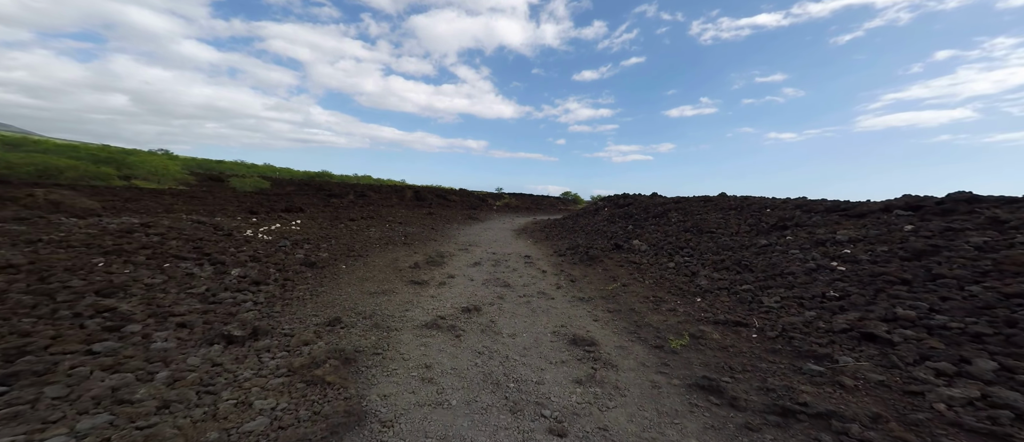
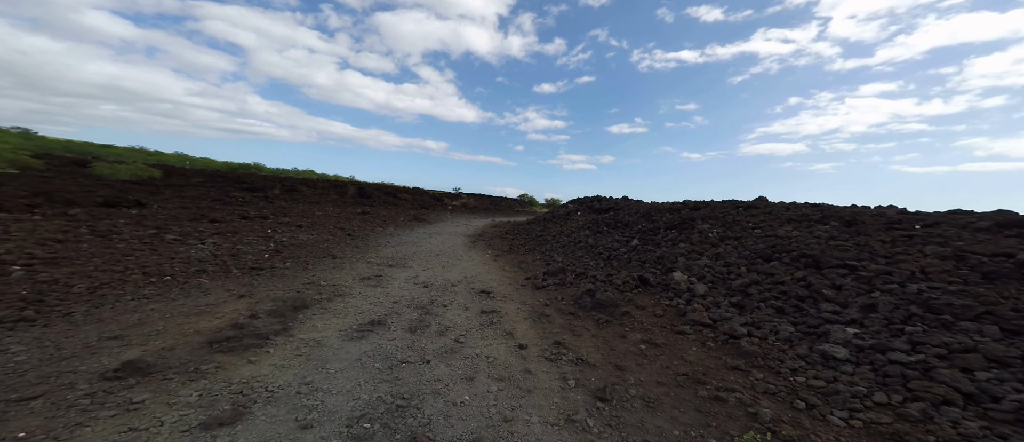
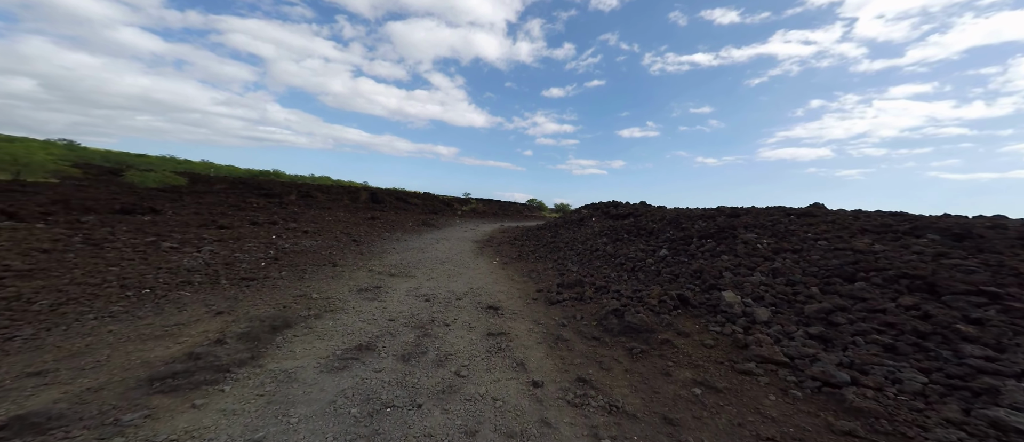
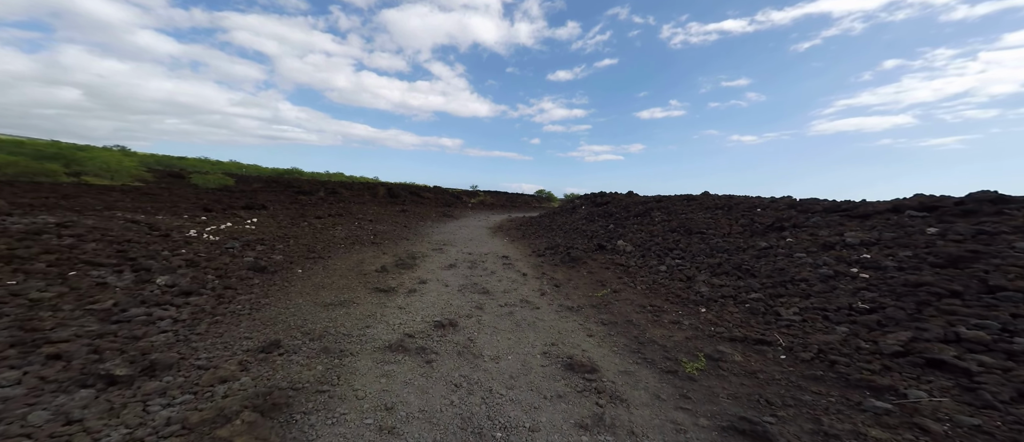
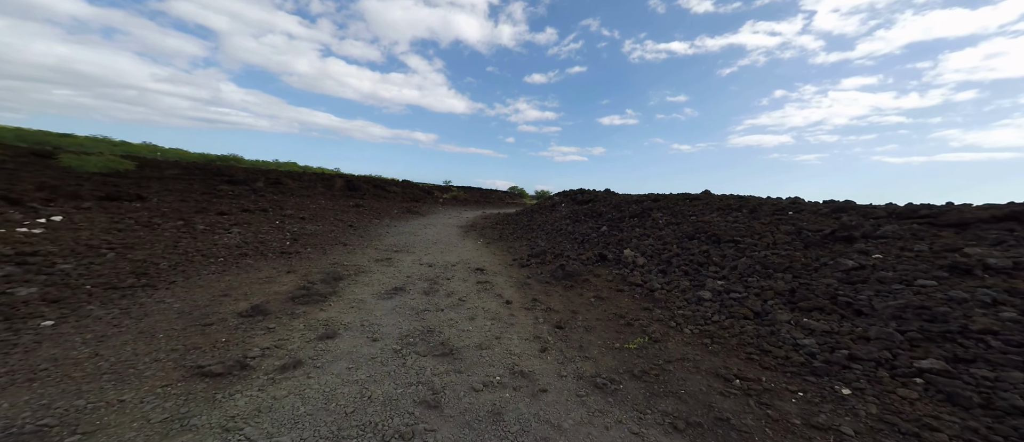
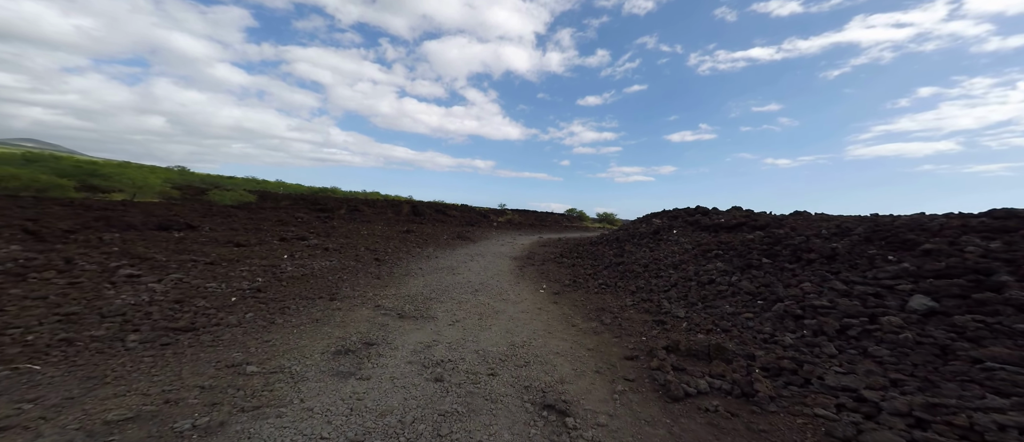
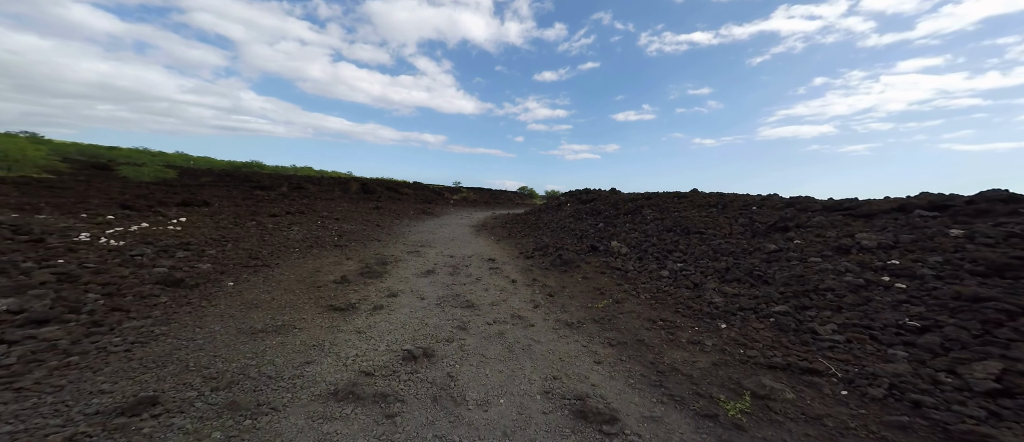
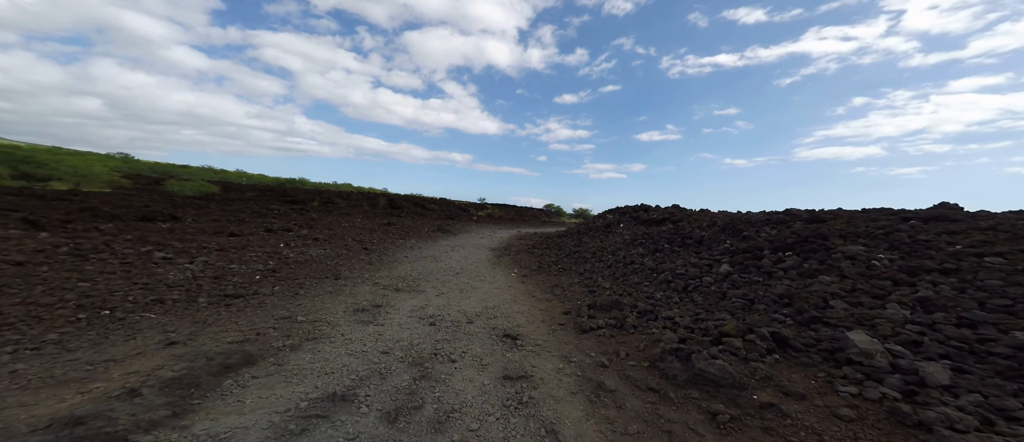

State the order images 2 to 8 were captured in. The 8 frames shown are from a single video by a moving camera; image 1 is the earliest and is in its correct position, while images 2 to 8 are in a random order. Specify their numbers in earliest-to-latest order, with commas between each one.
4, 7, 5, 2, 3, 8, 6
